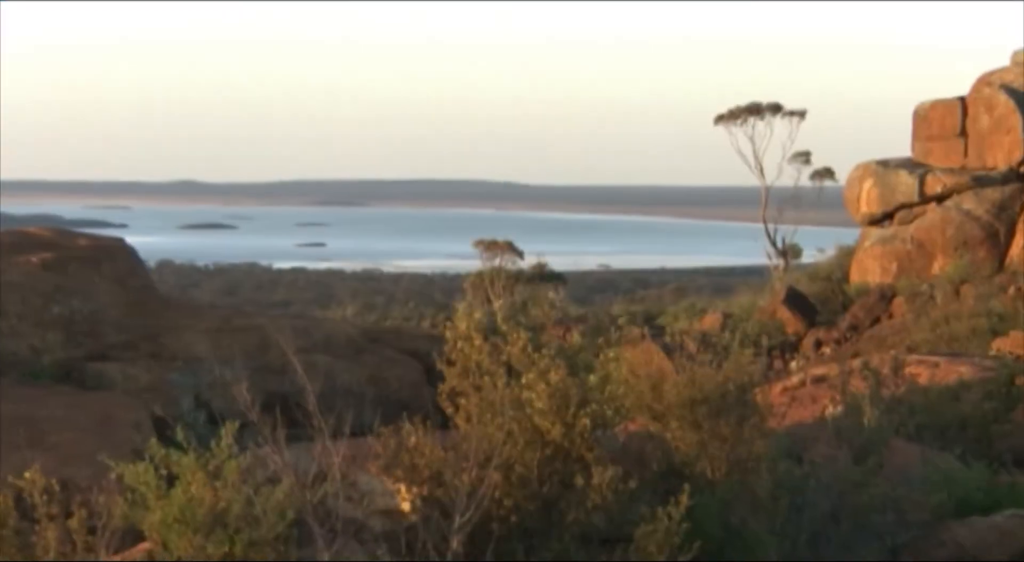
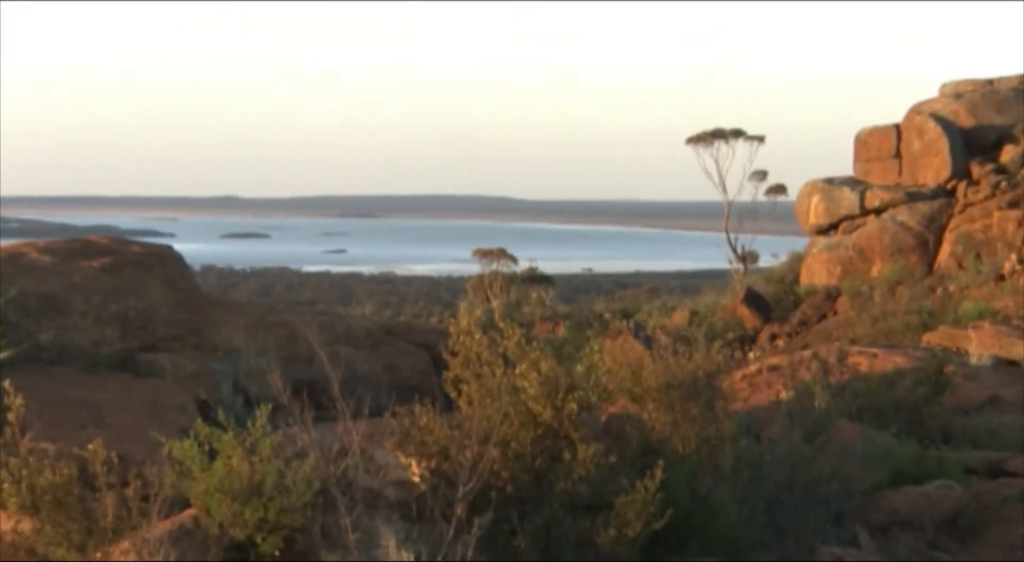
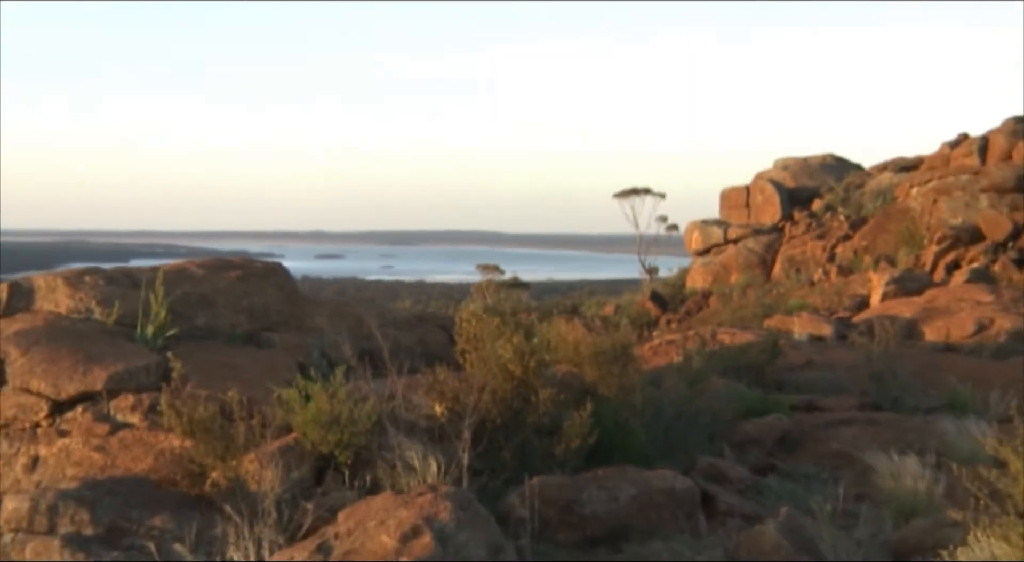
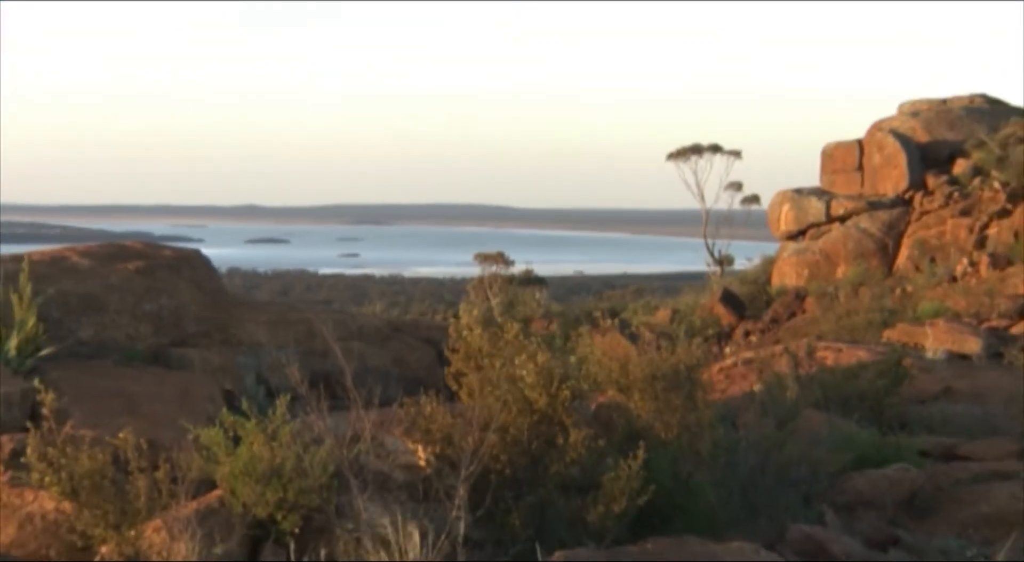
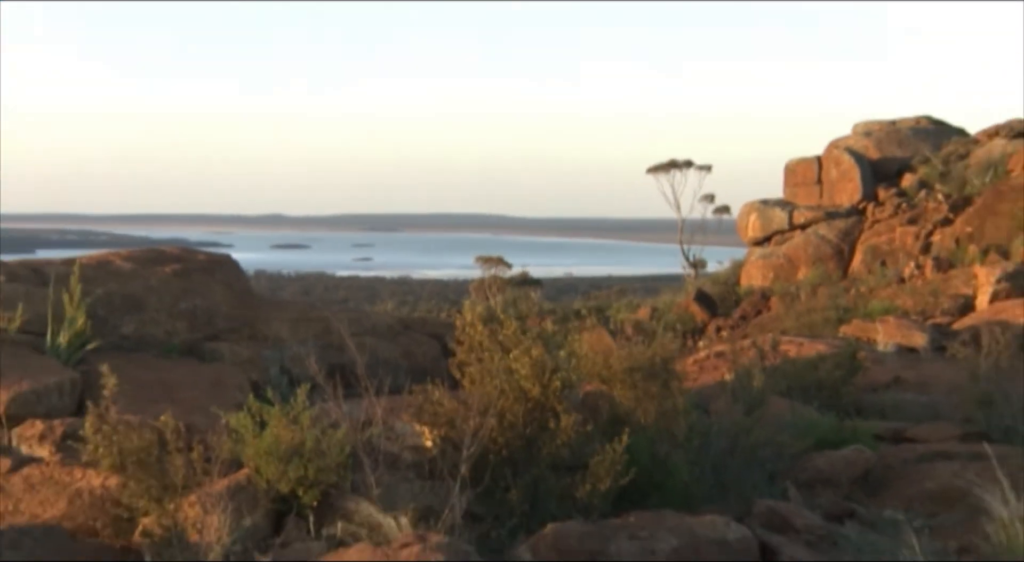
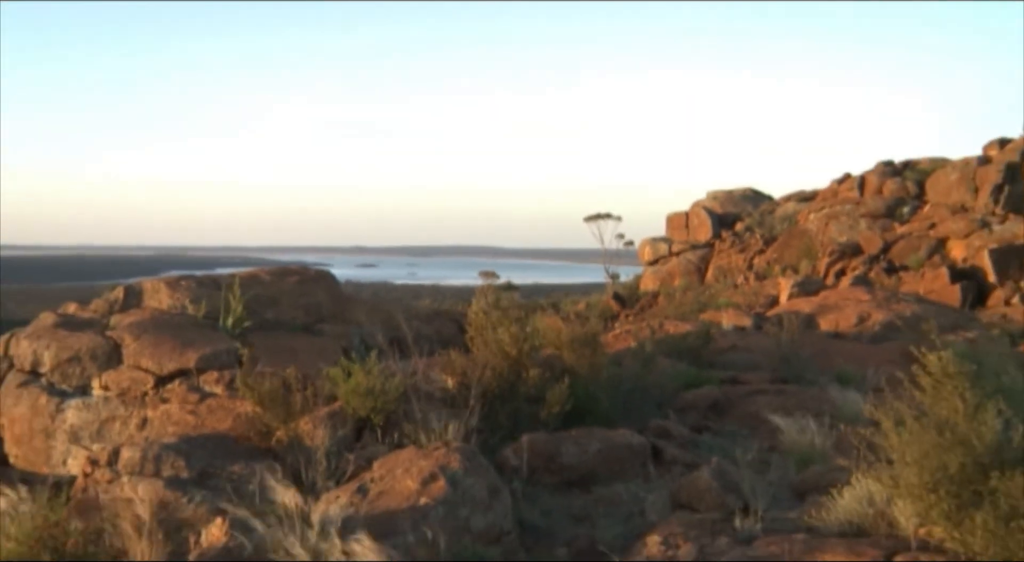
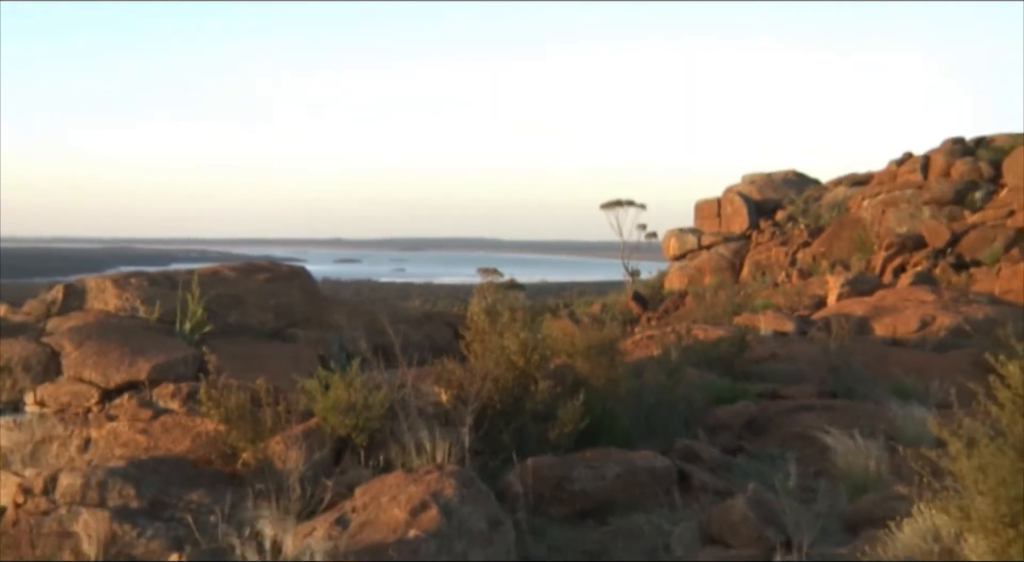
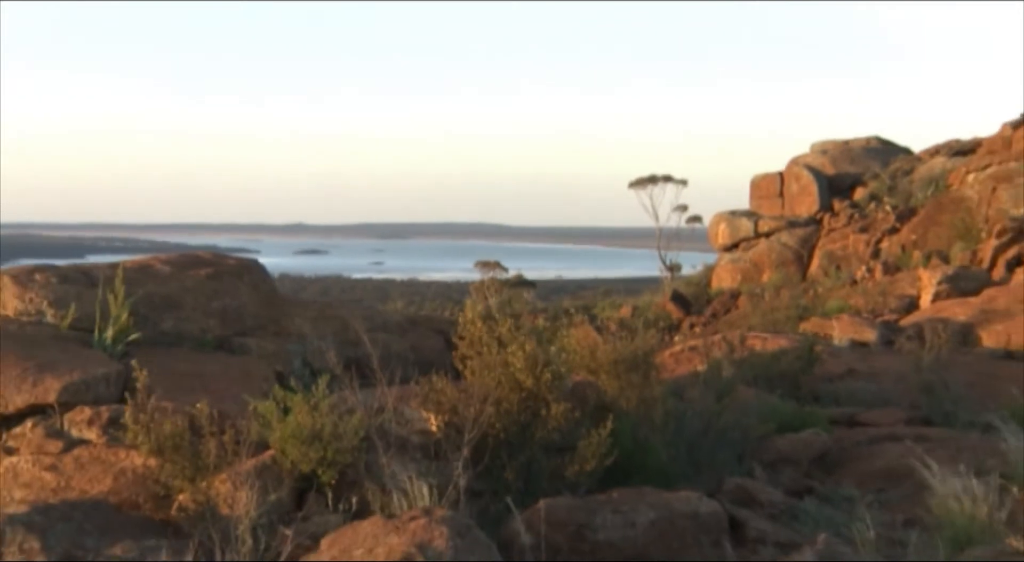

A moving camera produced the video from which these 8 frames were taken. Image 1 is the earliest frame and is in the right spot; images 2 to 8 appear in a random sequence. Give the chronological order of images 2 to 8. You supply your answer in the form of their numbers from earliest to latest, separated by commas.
2, 4, 5, 8, 3, 7, 6
